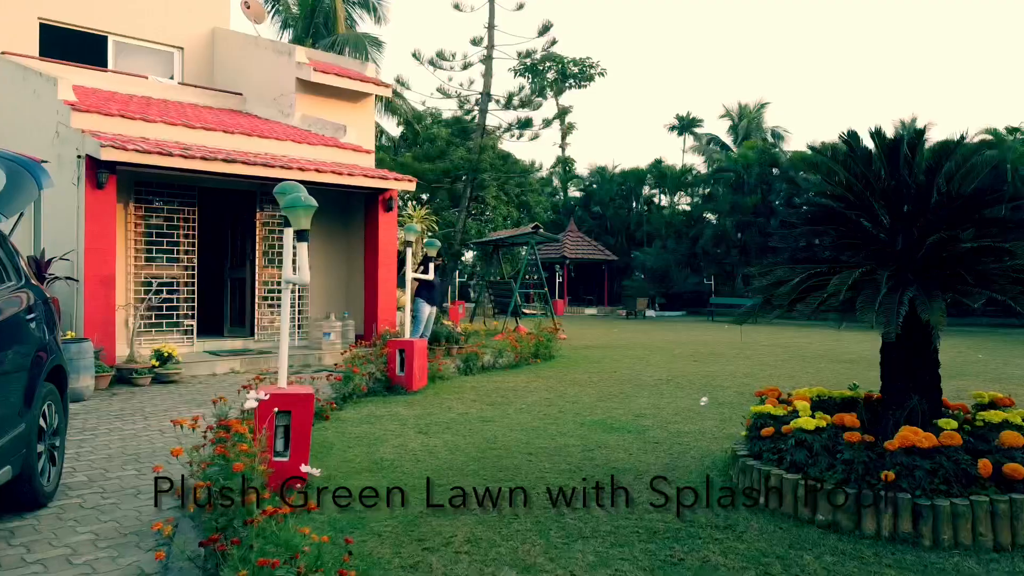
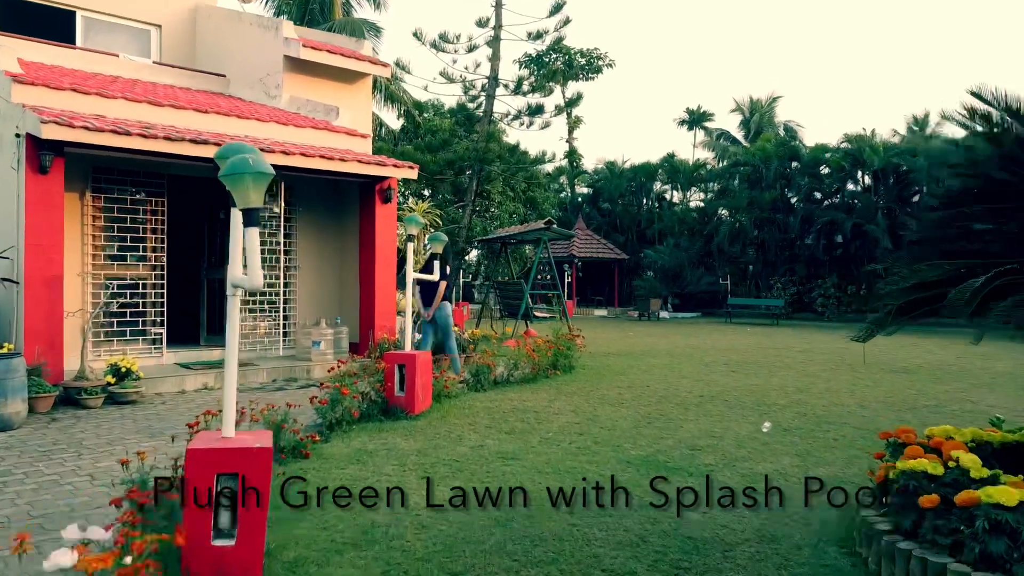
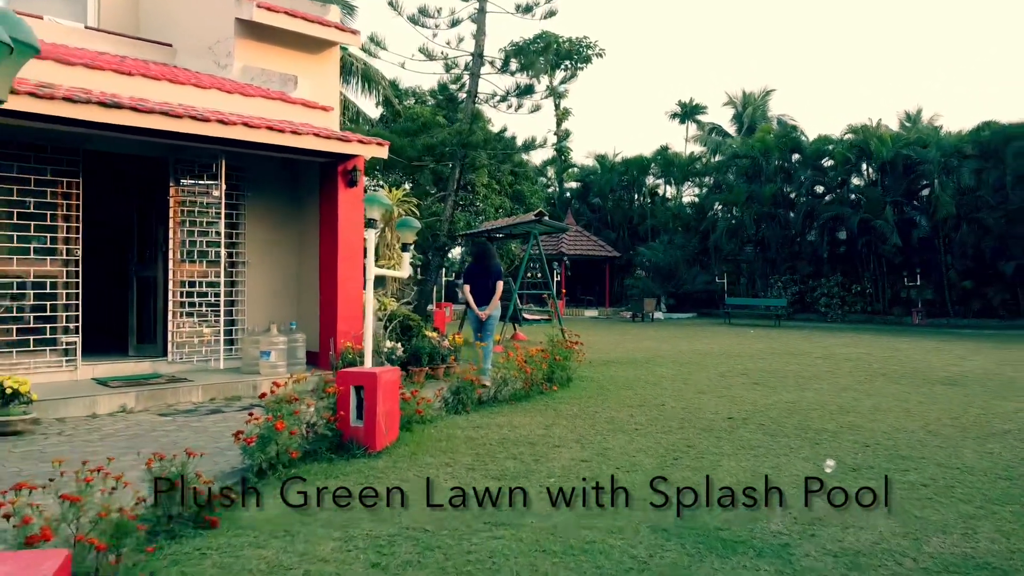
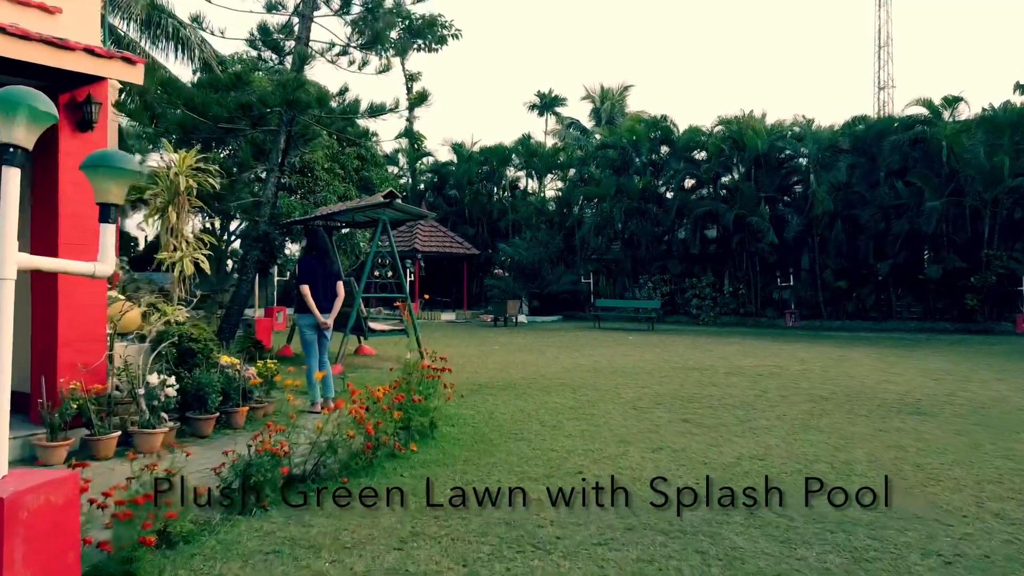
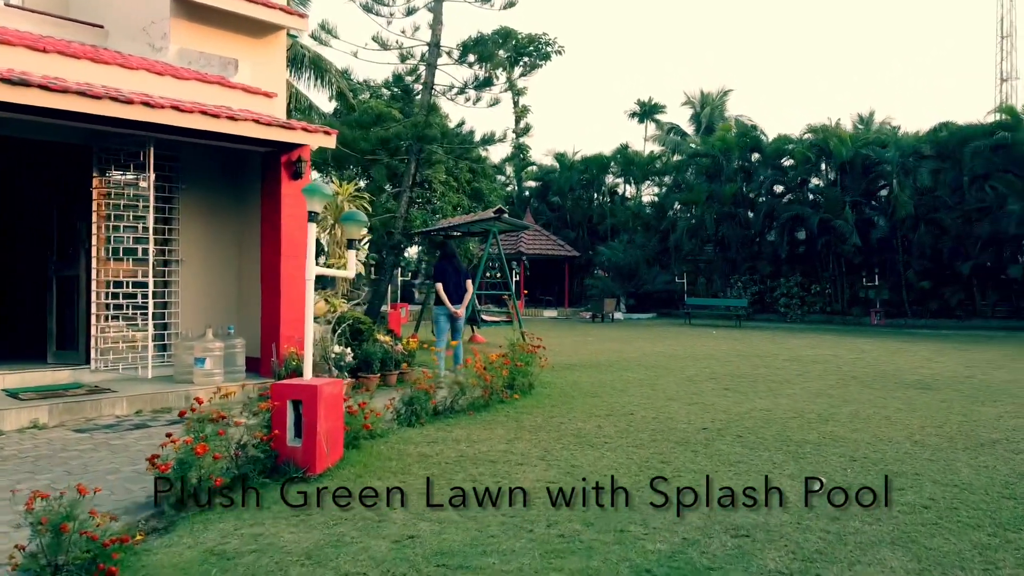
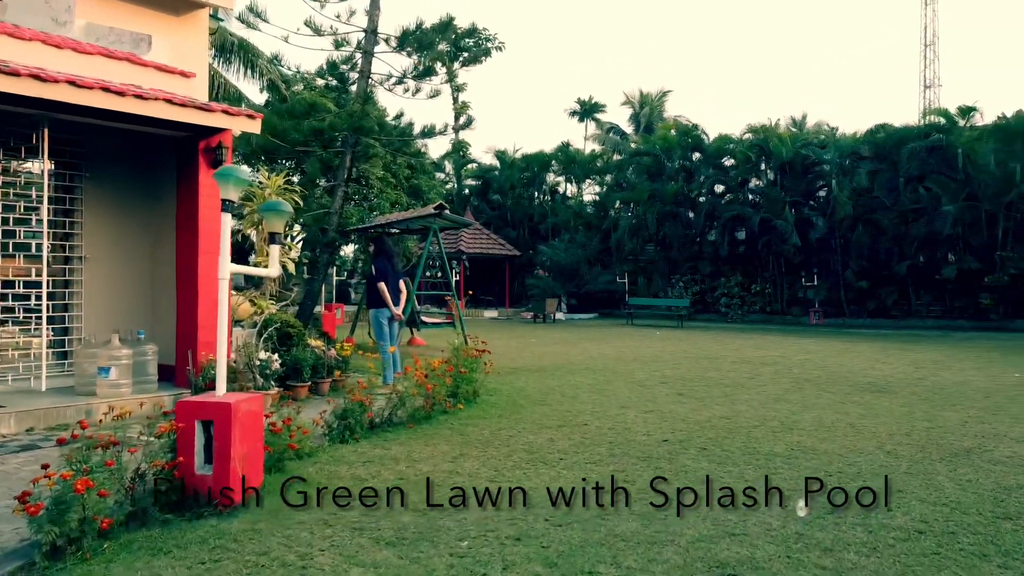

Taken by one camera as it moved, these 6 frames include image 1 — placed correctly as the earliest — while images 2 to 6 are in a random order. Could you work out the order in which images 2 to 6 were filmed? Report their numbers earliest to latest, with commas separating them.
2, 3, 5, 6, 4
